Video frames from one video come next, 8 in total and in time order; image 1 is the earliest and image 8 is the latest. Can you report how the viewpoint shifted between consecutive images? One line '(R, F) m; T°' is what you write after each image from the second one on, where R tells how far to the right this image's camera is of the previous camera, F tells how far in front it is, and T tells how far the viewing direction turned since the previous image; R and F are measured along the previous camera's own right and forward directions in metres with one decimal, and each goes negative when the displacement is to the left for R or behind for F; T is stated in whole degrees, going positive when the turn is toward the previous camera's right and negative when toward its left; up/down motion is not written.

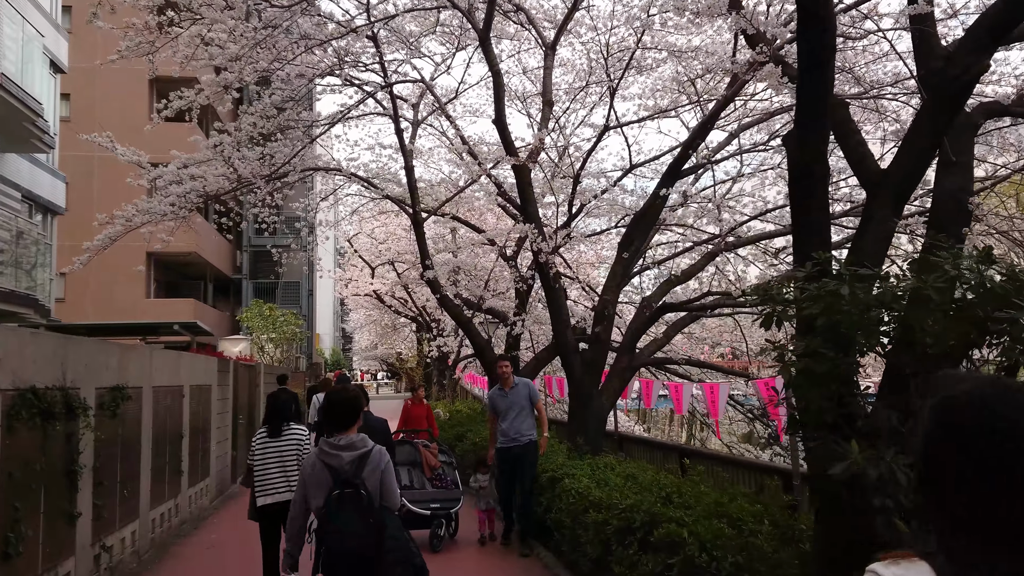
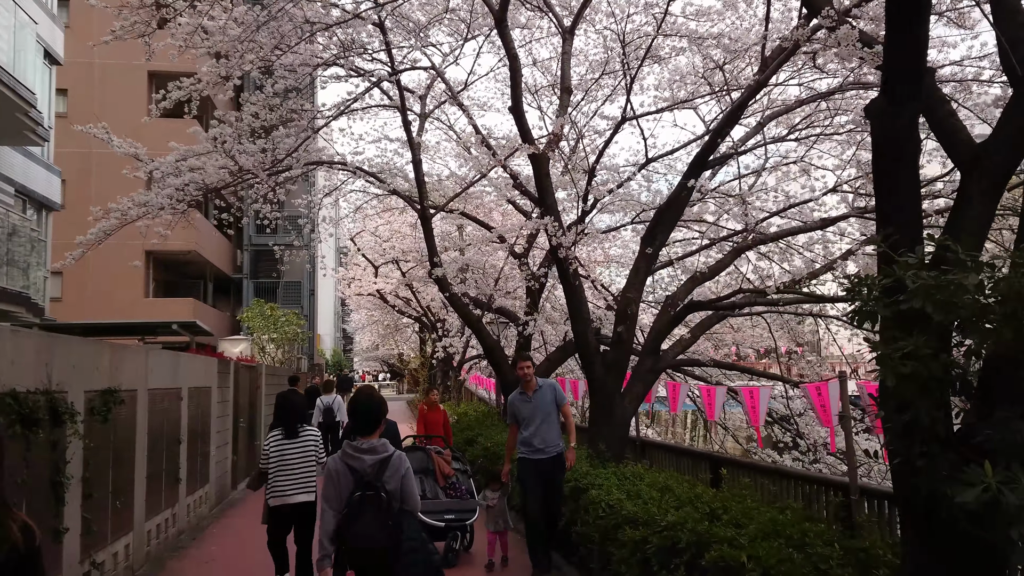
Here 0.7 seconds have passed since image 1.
(-0.1, +0.4) m; 0°
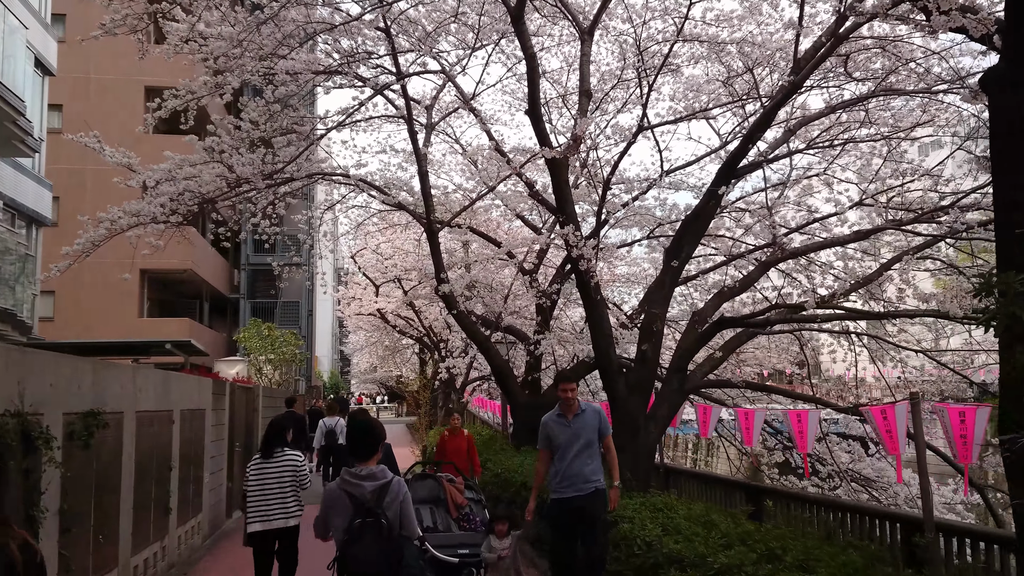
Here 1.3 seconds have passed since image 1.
(-0.1, +0.5) m; 0°
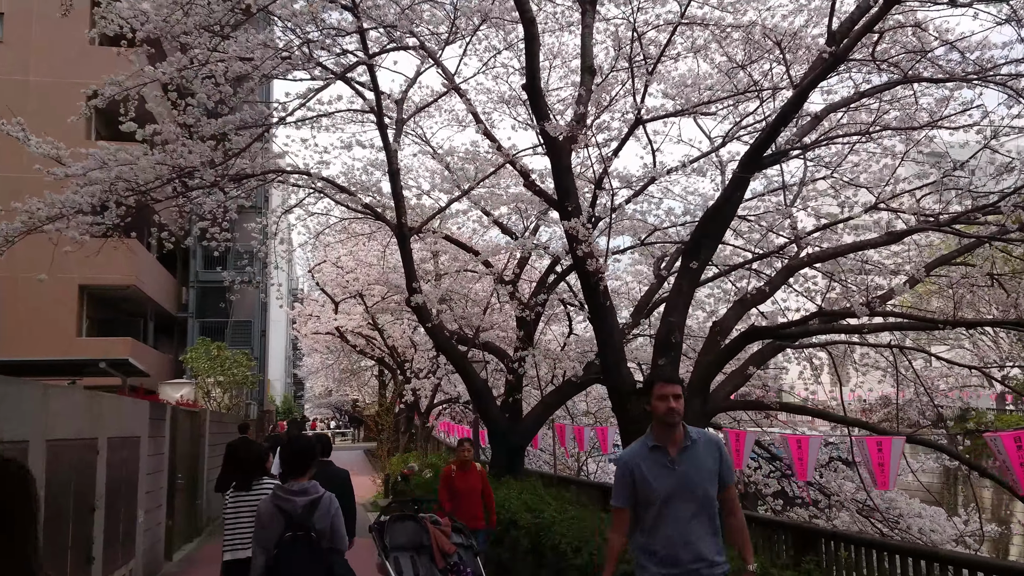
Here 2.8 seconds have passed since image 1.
(-0.2, +1.0) m; +3°
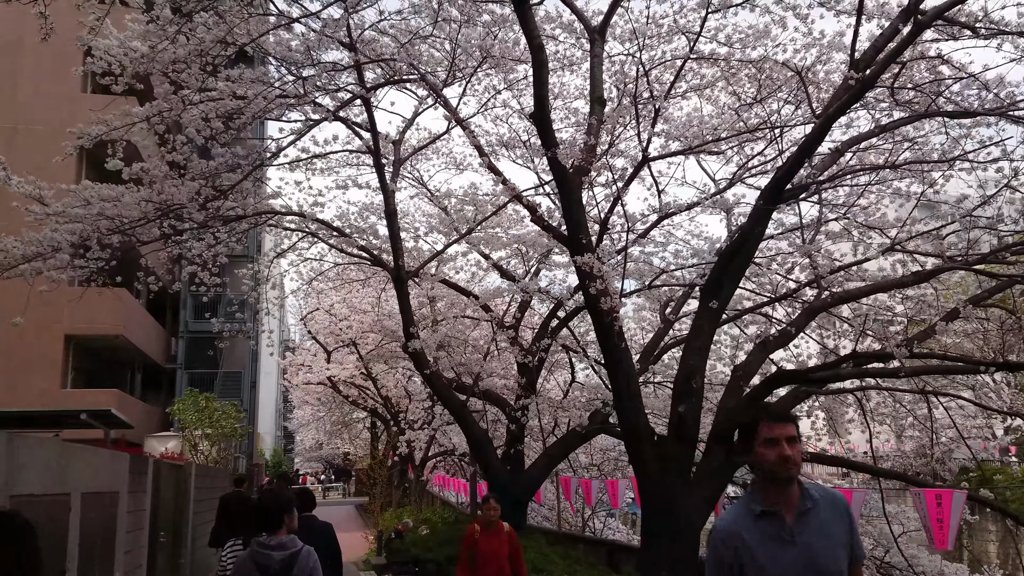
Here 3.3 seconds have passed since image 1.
(-0.1, +0.4) m; +1°
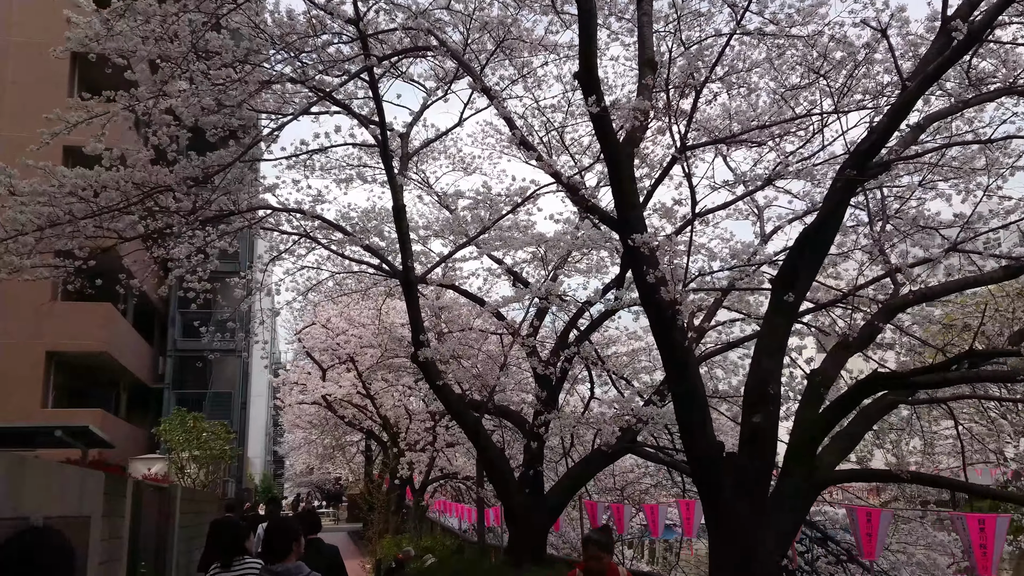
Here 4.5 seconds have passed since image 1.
(-0.3, +0.8) m; +1°
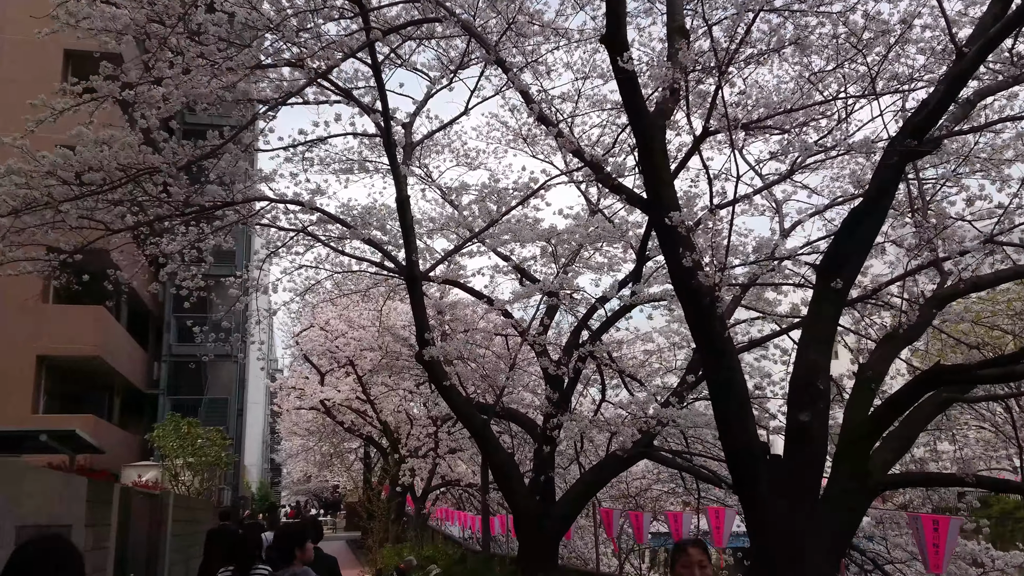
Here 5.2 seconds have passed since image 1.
(-0.1, +0.4) m; 0°
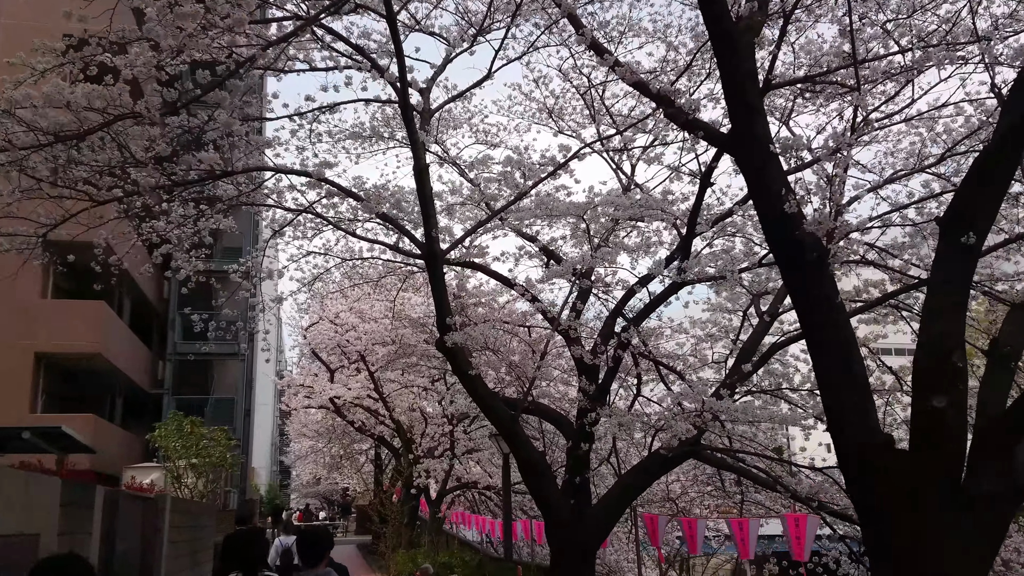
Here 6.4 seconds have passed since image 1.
(-0.2, +0.8) m; -1°
